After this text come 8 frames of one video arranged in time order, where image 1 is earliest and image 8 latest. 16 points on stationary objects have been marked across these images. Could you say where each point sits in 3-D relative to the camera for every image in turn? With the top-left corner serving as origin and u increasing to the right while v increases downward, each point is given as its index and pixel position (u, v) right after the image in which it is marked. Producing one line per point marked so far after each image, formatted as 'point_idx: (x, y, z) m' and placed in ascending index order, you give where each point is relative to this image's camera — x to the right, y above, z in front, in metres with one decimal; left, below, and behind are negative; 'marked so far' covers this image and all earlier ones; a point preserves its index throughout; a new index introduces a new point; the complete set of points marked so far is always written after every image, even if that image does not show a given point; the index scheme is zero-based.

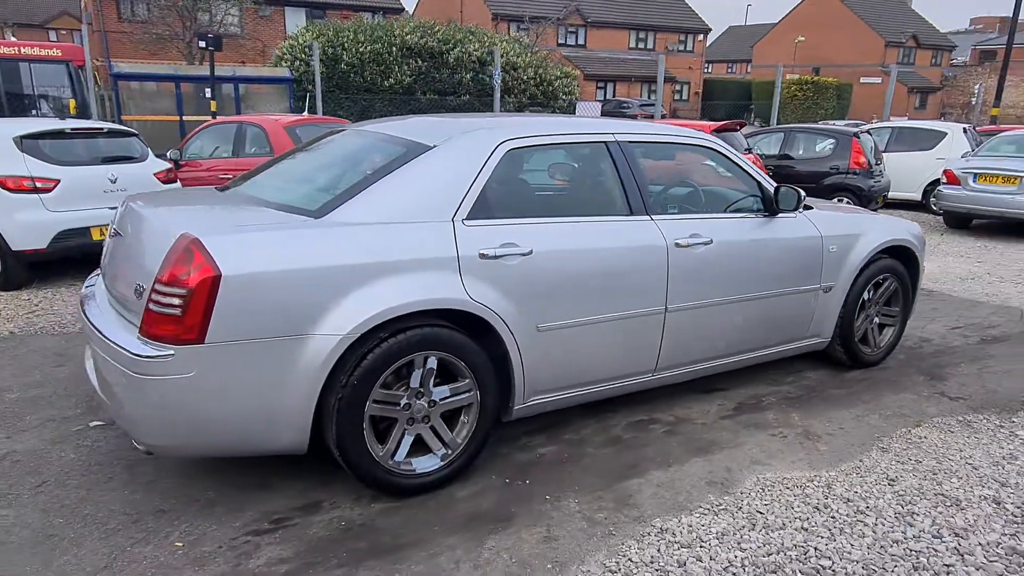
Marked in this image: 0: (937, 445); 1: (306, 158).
0: (+2.2, -0.8, +3.8) m
1: (-1.0, +0.7, +4.0) m
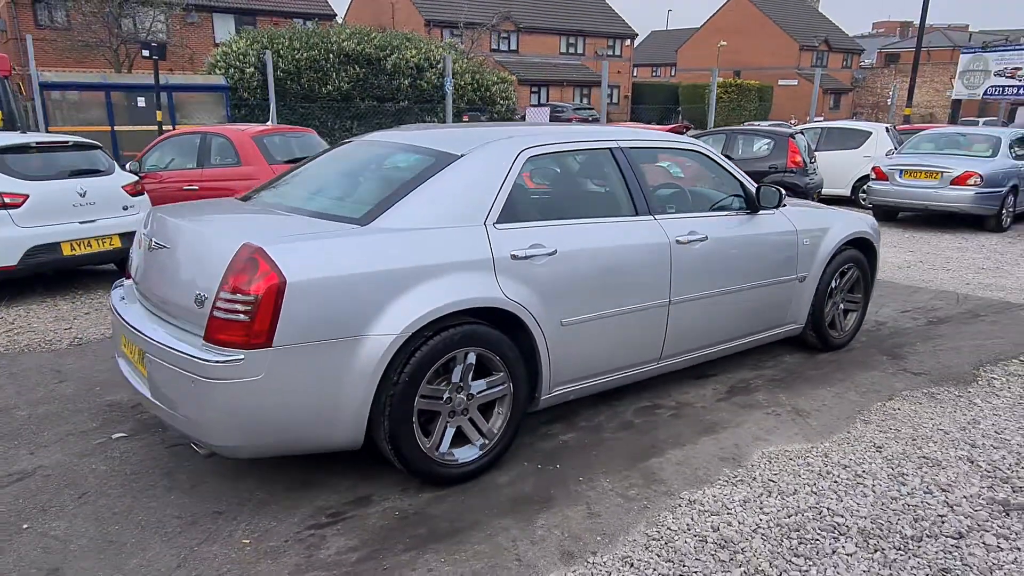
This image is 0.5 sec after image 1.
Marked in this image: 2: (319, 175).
0: (+2.3, -0.7, +4.2) m
1: (-1.0, +0.7, +4.2) m
2: (-1.0, +0.6, +4.2) m
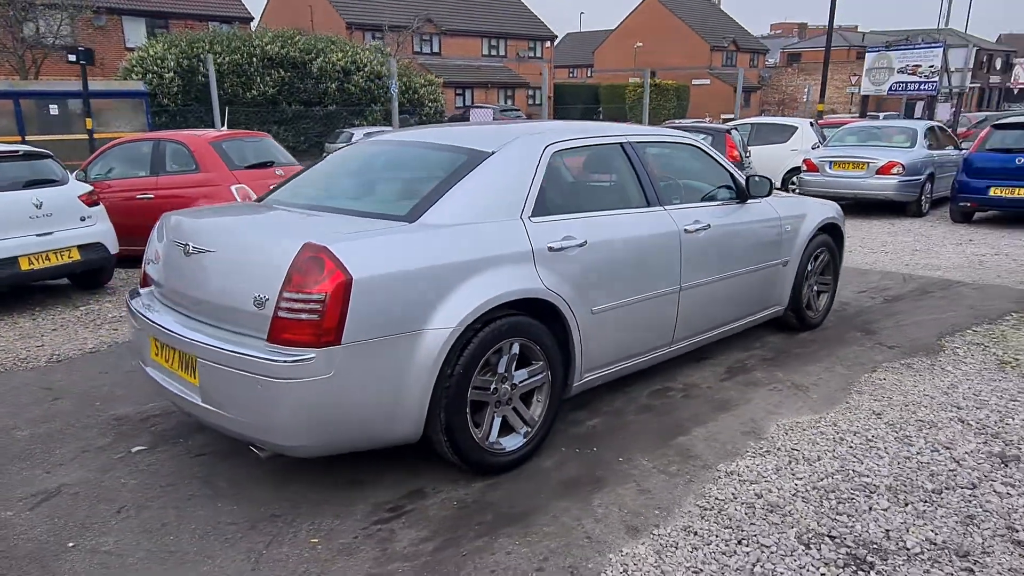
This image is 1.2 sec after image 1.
0: (+2.4, -0.6, +4.5) m
1: (-0.9, +0.7, +4.2) m
2: (-1.0, +0.6, +4.2) m
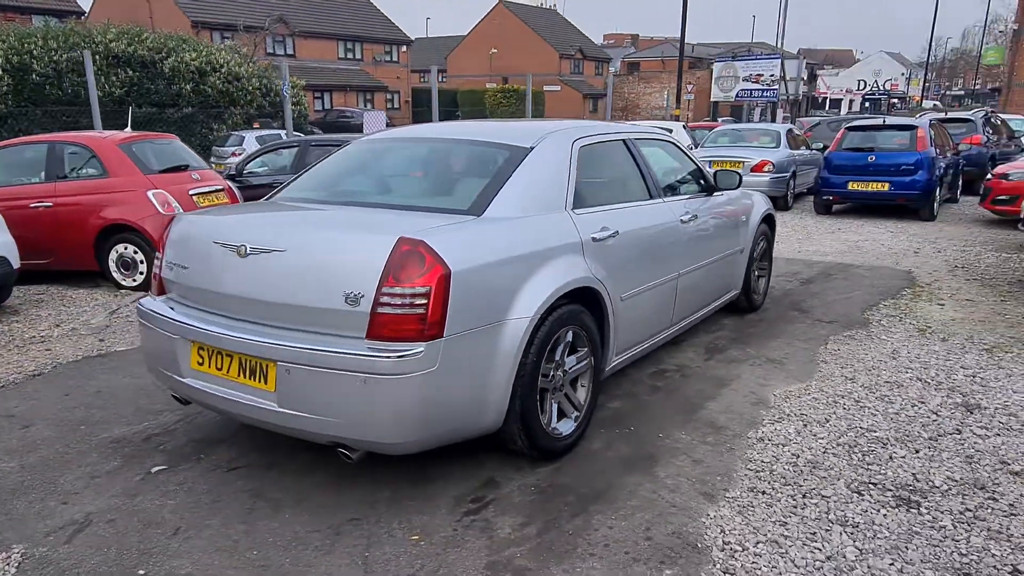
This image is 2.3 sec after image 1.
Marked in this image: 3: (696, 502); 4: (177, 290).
0: (+2.4, -0.5, +5.1) m
1: (-0.8, +0.7, +4.1) m
2: (-0.9, +0.6, +4.1) m
3: (+0.8, -0.9, +3.1) m
4: (-1.6, 0.0, +3.4) m
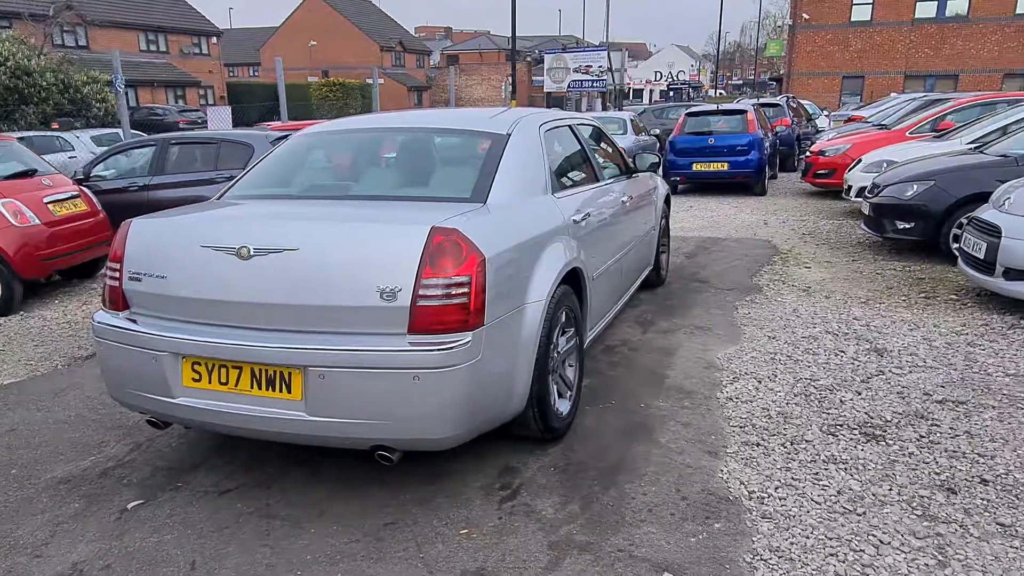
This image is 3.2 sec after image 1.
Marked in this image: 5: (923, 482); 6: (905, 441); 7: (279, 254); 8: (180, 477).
0: (+1.9, -0.2, +5.6) m
1: (-1.0, +0.7, +3.9) m
2: (-1.1, +0.6, +3.9) m
3: (+0.9, -0.8, +3.3) m
4: (-1.5, -0.1, +3.1) m
5: (+1.7, -0.8, +3.1) m
6: (+1.9, -0.7, +3.5) m
7: (-0.9, +0.1, +2.8) m
8: (-1.5, -0.9, +3.4) m
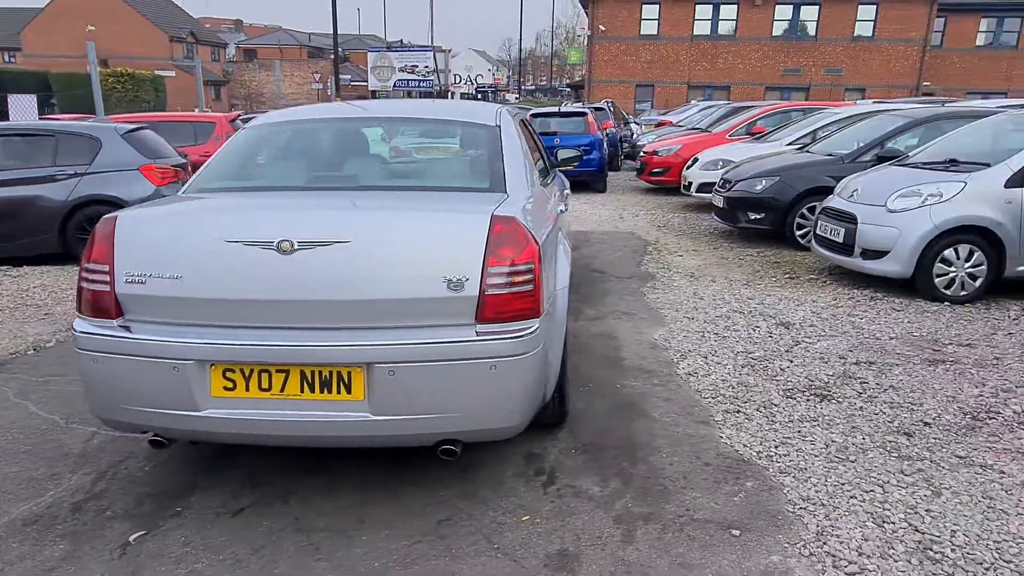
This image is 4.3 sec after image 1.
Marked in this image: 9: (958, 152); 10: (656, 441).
0: (+1.3, -0.1, +6.1) m
1: (-1.1, +0.7, +3.6) m
2: (-1.2, +0.6, +3.6) m
3: (+0.9, -0.7, +3.6) m
4: (-1.4, -0.1, +2.7) m
5: (+1.8, -0.7, +3.6) m
6: (+1.8, -0.6, +4.0) m
7: (-0.6, +0.1, +2.6) m
8: (-1.4, -0.9, +3.0) m
9: (+4.2, +1.3, +6.9) m
10: (+0.7, -0.7, +3.4) m
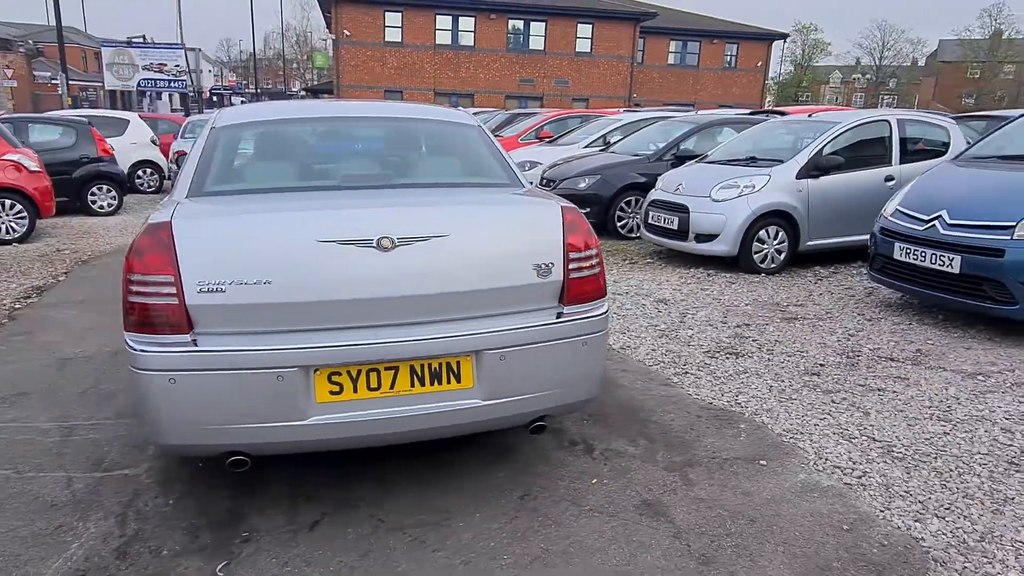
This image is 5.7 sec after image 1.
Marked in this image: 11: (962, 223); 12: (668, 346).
0: (+0.3, 0.0, +6.6) m
1: (-1.1, +0.6, +3.4) m
2: (-1.2, +0.6, +3.4) m
3: (+0.9, -0.6, +4.1) m
4: (-1.0, -0.1, +2.5) m
5: (+1.7, -0.5, +4.5) m
6: (+1.6, -0.4, +4.8) m
7: (-0.3, +0.2, +2.6) m
8: (-1.0, -0.9, +2.8) m
9: (+2.7, +1.5, +8.3) m
10: (+0.7, -0.6, +3.9) m
11: (+3.2, +0.5, +5.2) m
12: (+1.0, -0.4, +4.9) m
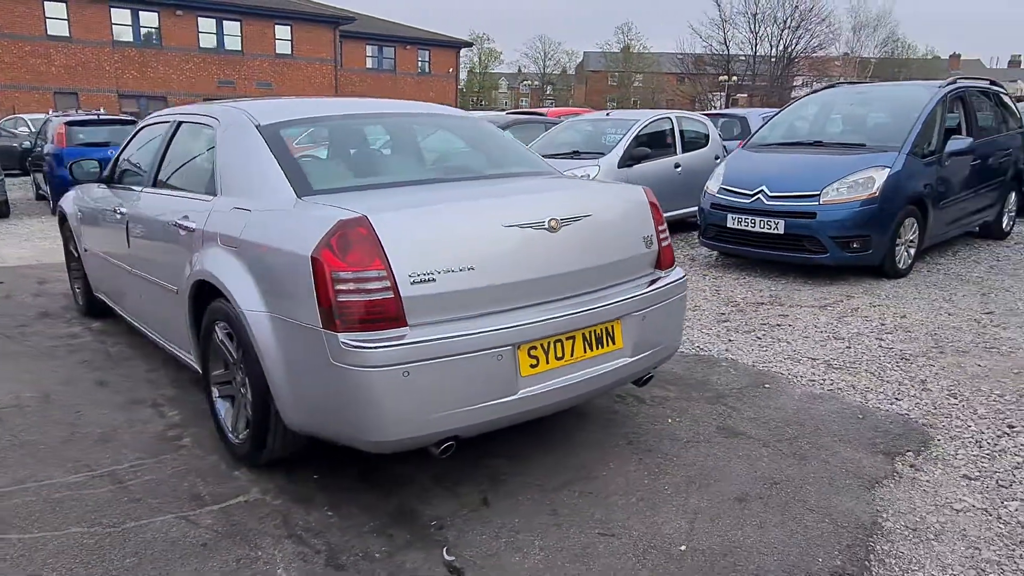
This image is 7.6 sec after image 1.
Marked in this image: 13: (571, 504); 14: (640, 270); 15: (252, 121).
0: (-0.7, +0.1, +6.8) m
1: (-0.8, +0.6, +3.3) m
2: (-0.9, +0.6, +3.3) m
3: (+0.9, -0.4, +4.8) m
4: (-0.3, -0.1, +2.5) m
5: (+1.5, -0.3, +5.4) m
6: (+1.2, -0.2, +5.7) m
7: (+0.3, +0.3, +2.9) m
8: (-0.3, -0.9, +2.8) m
9: (+0.6, +1.8, +9.3) m
10: (+0.8, -0.5, +4.5) m
11: (+2.4, +0.8, +6.6) m
12: (+0.7, -0.2, +5.6) m
13: (+0.2, -0.9, +2.9) m
14: (+0.6, +0.1, +3.2) m
15: (-1.3, +0.8, +3.4) m
